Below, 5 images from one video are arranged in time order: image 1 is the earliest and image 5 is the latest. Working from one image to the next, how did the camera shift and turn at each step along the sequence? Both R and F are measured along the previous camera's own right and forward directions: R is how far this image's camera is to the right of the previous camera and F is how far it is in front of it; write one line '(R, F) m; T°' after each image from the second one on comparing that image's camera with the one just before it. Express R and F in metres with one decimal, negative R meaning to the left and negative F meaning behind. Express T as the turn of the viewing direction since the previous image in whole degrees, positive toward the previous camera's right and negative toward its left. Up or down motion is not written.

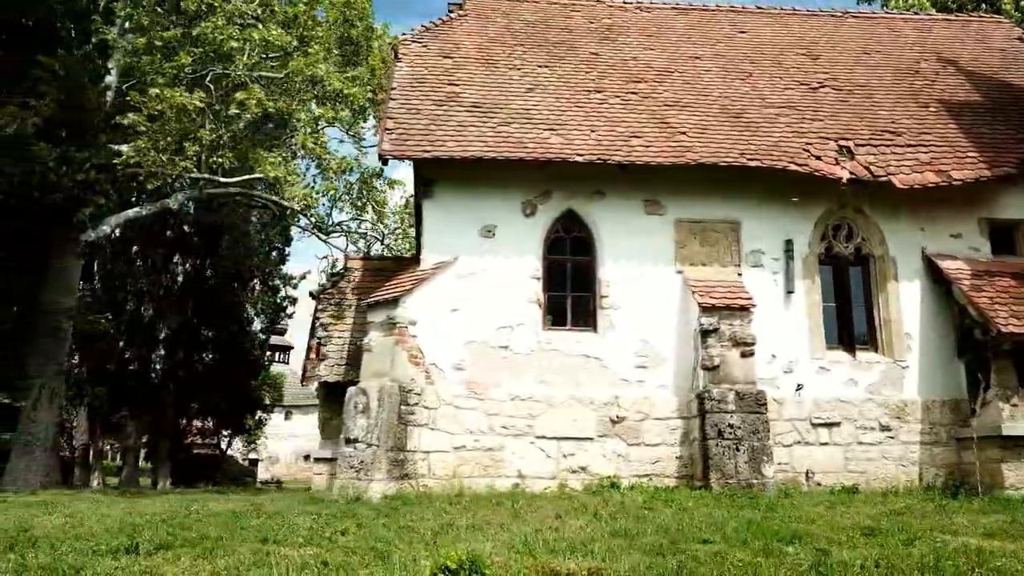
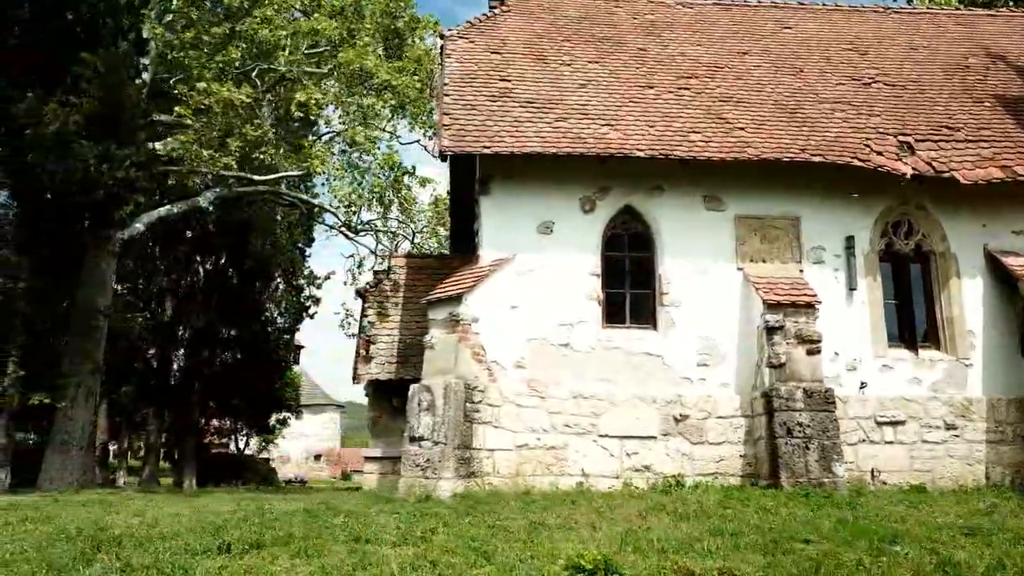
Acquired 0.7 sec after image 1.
(-0.8, +0.1) m; 0°
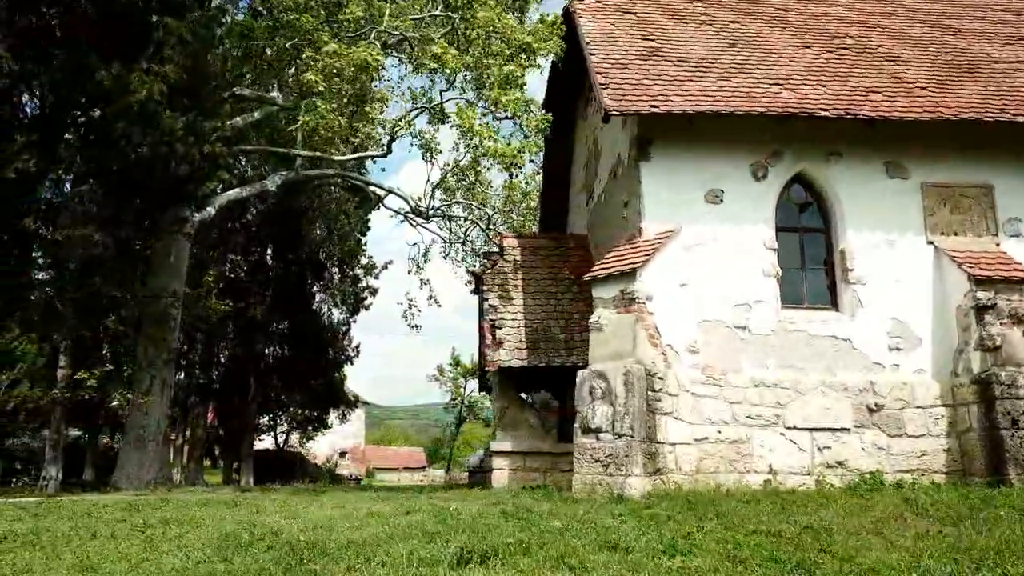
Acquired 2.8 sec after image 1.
(-2.1, +1.1) m; 0°
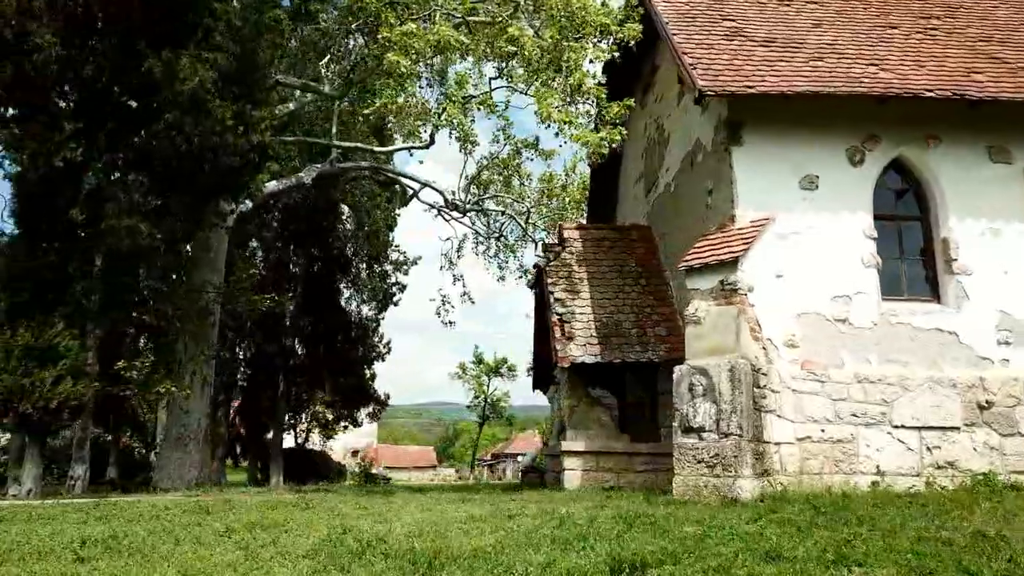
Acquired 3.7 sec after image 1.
(-1.0, +0.5) m; 0°
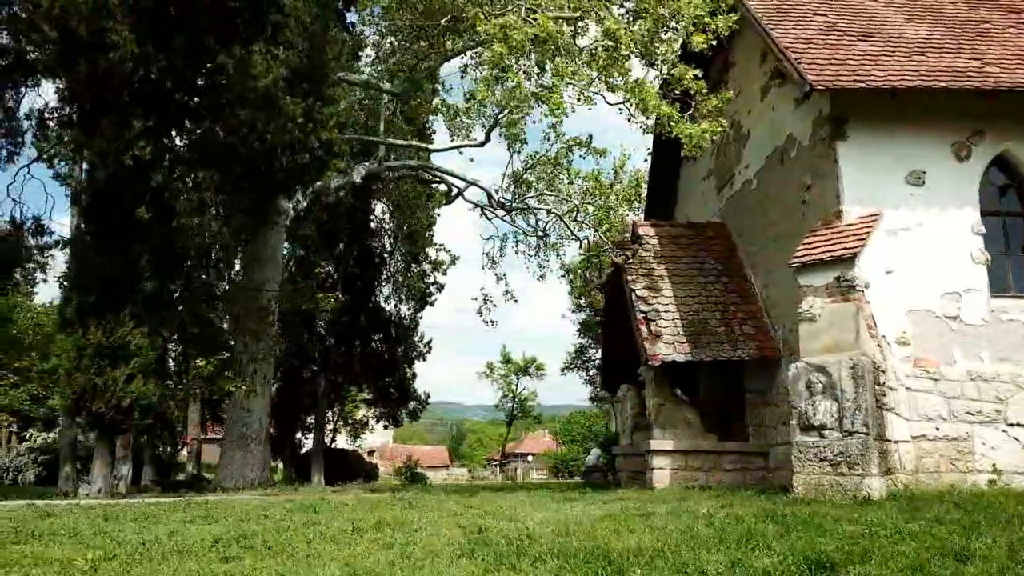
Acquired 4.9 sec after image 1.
(-1.2, +0.1) m; 0°
